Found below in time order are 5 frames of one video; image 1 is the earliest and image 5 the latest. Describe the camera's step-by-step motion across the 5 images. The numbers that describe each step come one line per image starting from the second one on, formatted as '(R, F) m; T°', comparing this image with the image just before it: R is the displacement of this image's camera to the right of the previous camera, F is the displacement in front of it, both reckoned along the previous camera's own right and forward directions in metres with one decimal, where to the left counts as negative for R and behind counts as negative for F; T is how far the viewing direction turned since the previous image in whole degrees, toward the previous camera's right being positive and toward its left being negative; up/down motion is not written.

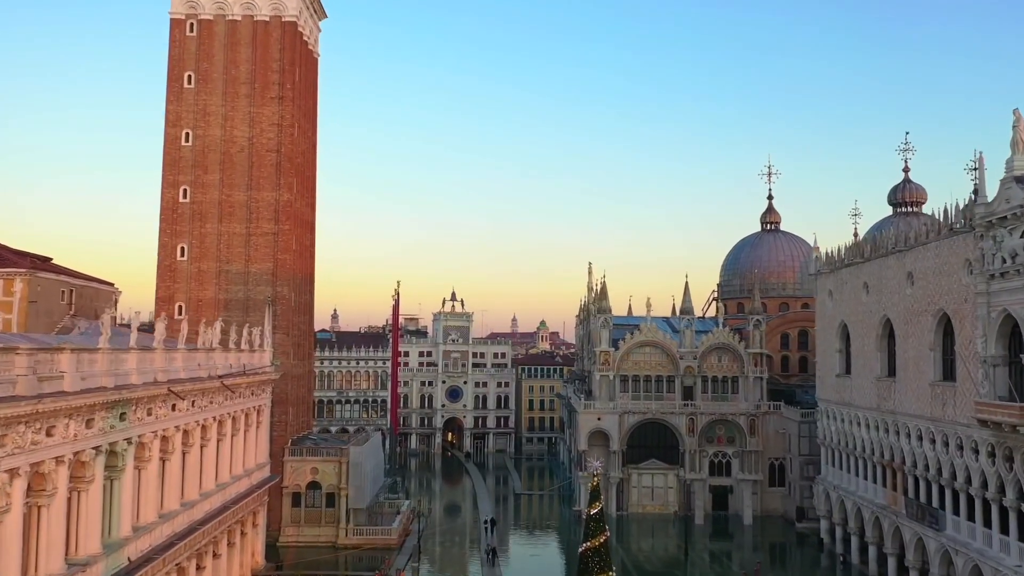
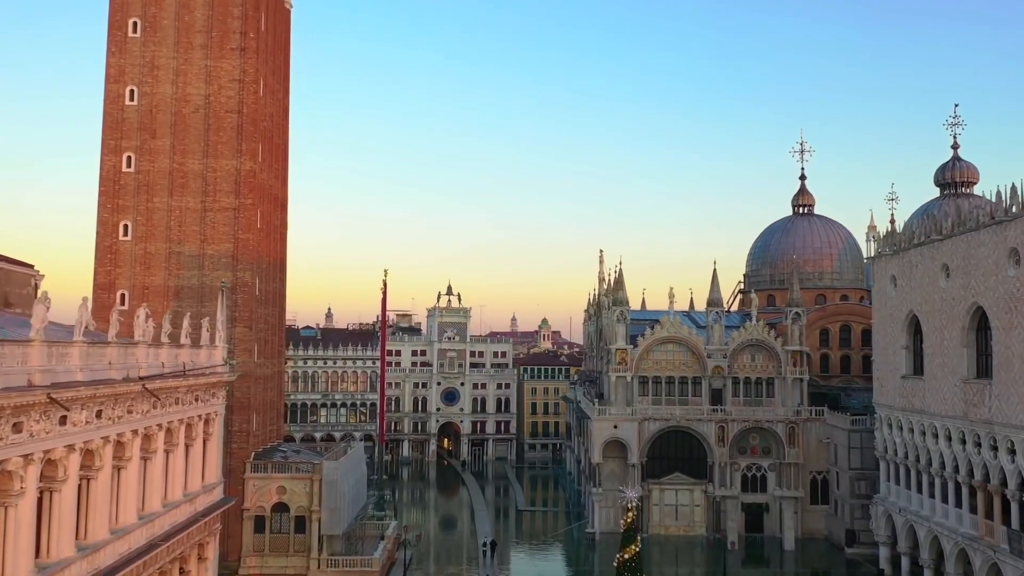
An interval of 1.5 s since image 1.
(-0.3, +8.6) m; 0°
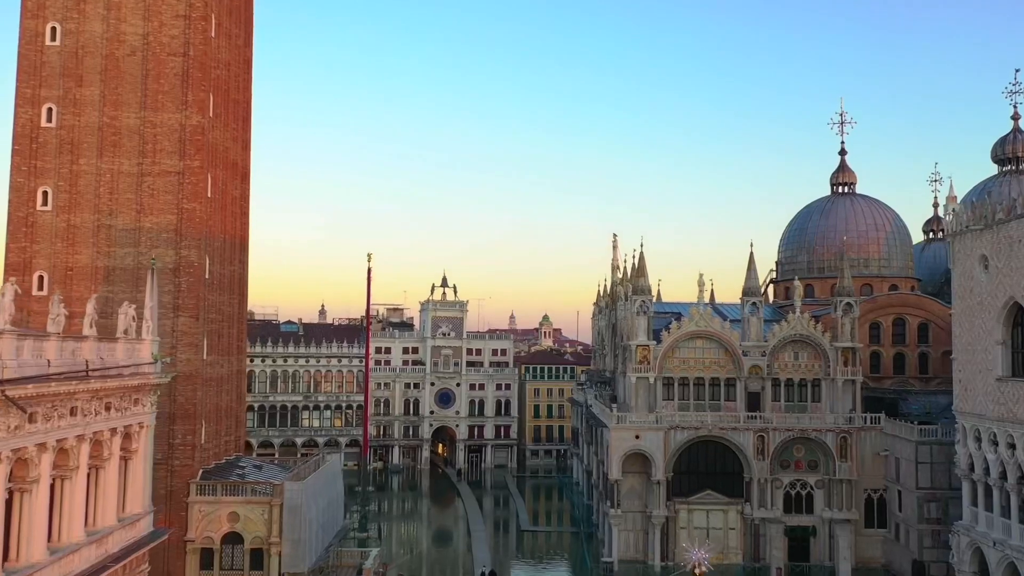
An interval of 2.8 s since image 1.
(-0.4, +8.4) m; 0°
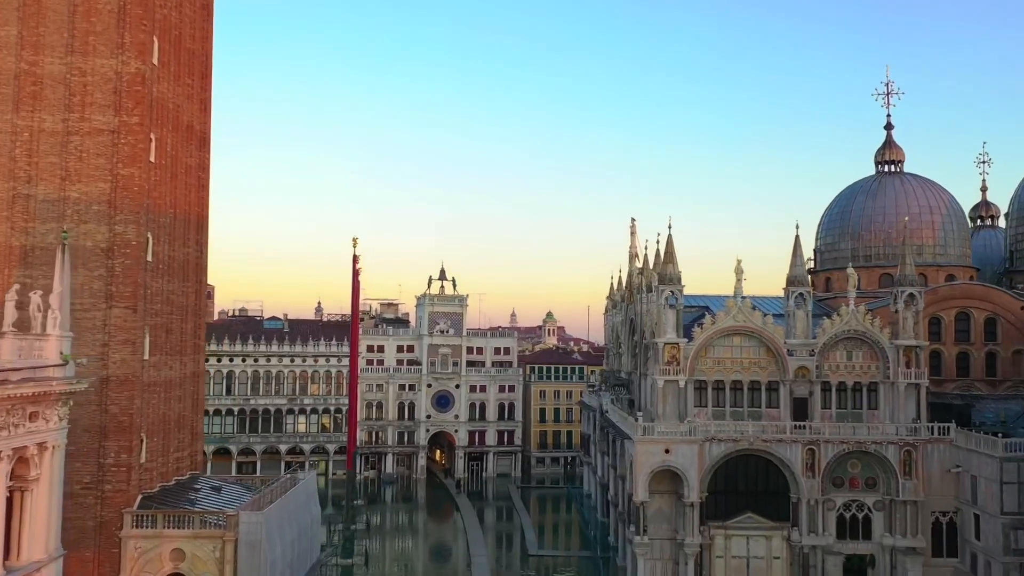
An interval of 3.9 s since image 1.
(-0.4, +7.1) m; 0°
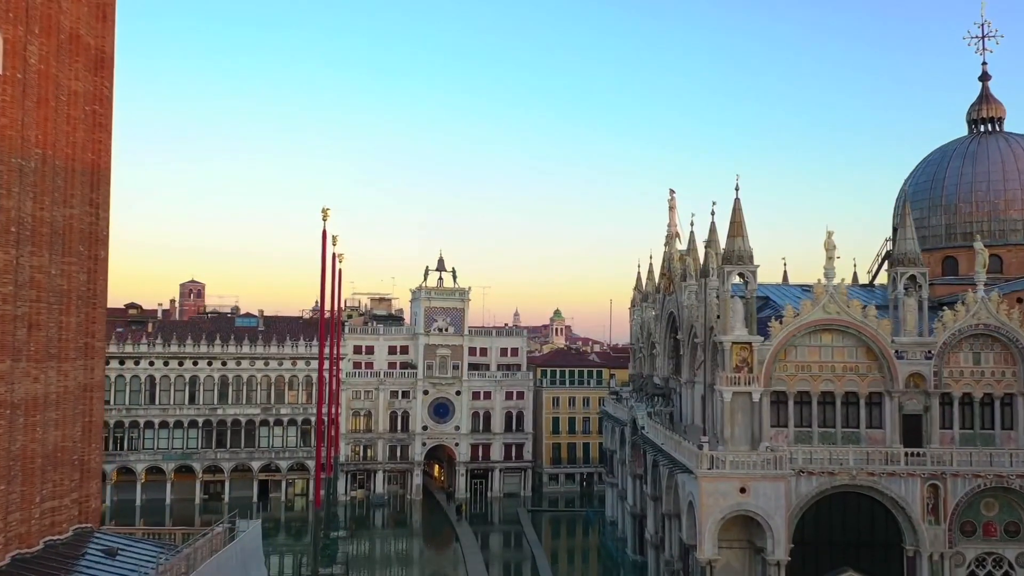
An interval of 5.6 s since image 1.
(-0.7, +10.7) m; 0°
